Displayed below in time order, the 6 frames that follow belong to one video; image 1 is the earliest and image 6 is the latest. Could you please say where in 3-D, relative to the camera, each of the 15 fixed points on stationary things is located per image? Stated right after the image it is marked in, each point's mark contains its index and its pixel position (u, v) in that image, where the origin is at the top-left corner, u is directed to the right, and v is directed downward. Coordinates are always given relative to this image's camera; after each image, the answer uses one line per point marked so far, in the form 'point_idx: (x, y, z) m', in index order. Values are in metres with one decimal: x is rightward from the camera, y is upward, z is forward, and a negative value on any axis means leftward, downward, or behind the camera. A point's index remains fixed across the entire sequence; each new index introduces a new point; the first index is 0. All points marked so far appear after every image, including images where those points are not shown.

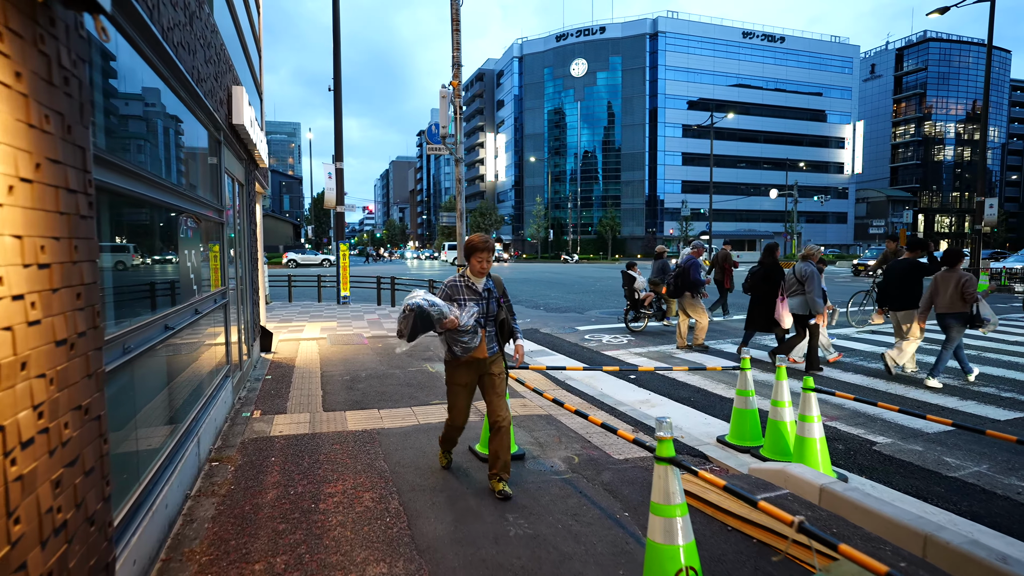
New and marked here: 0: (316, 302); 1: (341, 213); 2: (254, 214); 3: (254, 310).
0: (-5.0, -0.4, +14.7) m
1: (-4.4, +1.9, +14.7) m
2: (-3.2, +0.9, +7.2) m
3: (-3.2, -0.3, +7.2) m
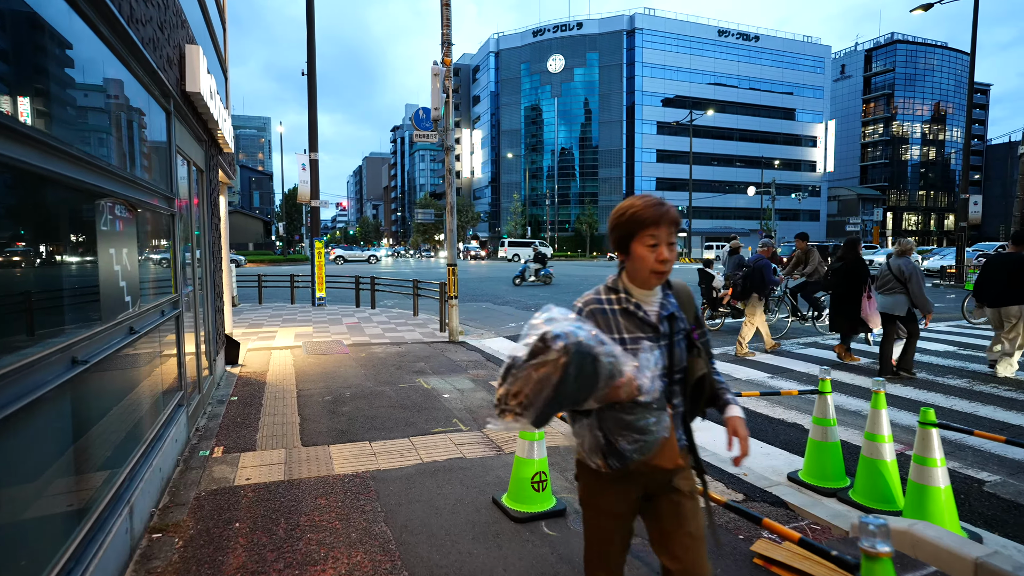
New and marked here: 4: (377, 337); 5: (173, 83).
0: (-5.2, -0.4, +13.6) m
1: (-4.6, +1.9, +13.6) m
2: (-3.2, +0.9, +6.1) m
3: (-3.1, -0.3, +6.1) m
4: (-2.2, -0.8, +9.2) m
5: (-2.4, +1.4, +4.0) m
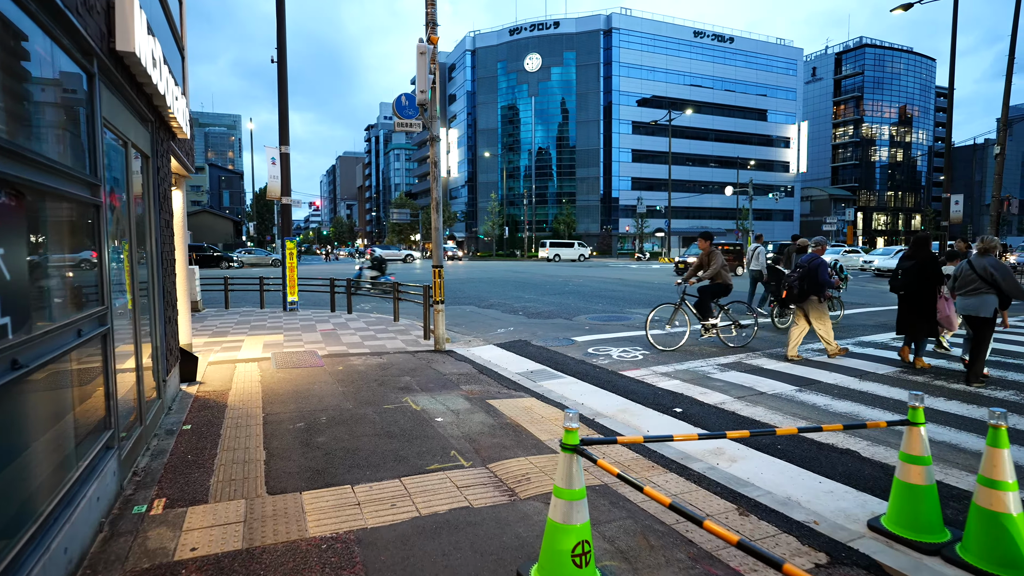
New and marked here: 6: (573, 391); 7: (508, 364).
0: (-5.6, -0.5, +12.7) m
1: (-5.0, +1.8, +12.6) m
2: (-3.2, +0.8, +5.3) m
3: (-3.1, -0.4, +5.3) m
4: (-2.3, -0.8, +8.4) m
5: (-2.3, +1.4, +3.1) m
6: (+0.7, -1.1, +6.0) m
7: (-0.1, -1.0, +7.3) m
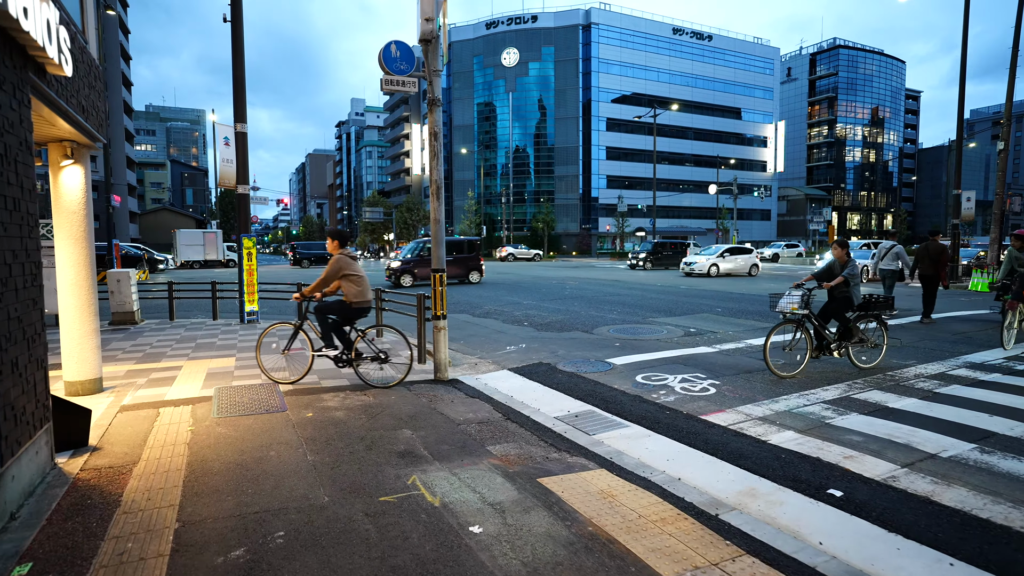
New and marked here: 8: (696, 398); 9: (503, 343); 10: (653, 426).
0: (-5.5, -0.6, +10.5) m
1: (-4.9, +1.7, +10.5) m
2: (-2.7, +0.7, +3.2) m
3: (-2.7, -0.5, +3.2) m
4: (-2.0, -1.0, +6.4) m
5: (-1.8, +1.3, +1.1) m
6: (+1.0, -1.2, +4.2) m
7: (+0.2, -1.1, +5.4) m
8: (+1.7, -1.0, +5.4) m
9: (-0.1, -0.8, +8.6) m
10: (+1.2, -1.1, +4.7) m
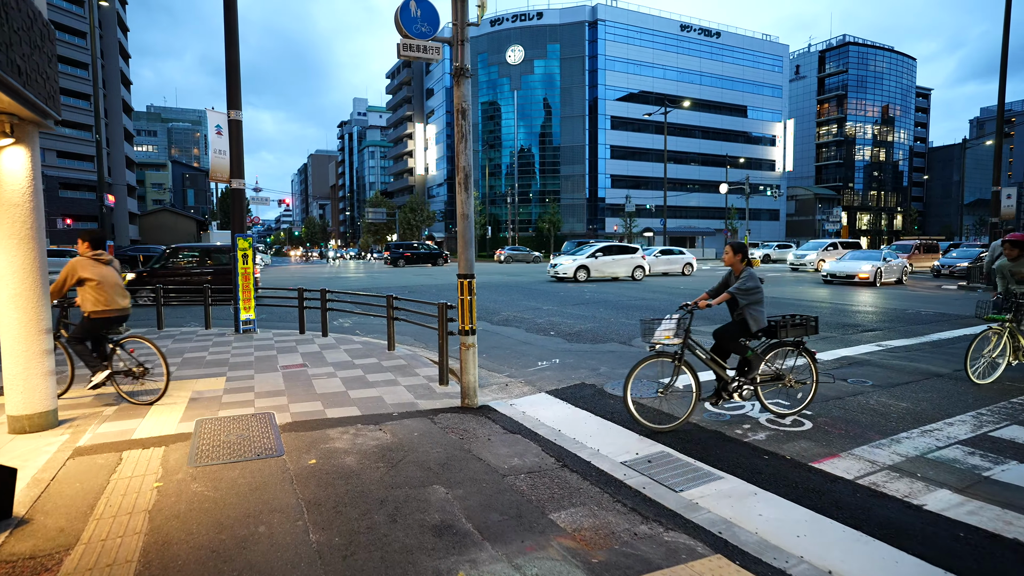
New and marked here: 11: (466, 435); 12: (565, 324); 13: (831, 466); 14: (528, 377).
0: (-5.1, -0.7, +9.5) m
1: (-4.5, +1.6, +9.5) m
2: (-2.4, +0.6, +2.2) m
3: (-2.3, -0.6, +2.2) m
4: (-1.6, -1.0, +5.3) m
5: (-1.4, +1.2, +0.1) m
6: (+1.4, -1.3, +3.1) m
7: (+0.6, -1.2, +4.4) m
8: (+2.1, -1.1, +4.3) m
9: (+0.3, -0.9, +7.5) m
10: (+1.5, -1.2, +3.7) m
11: (-0.4, -1.2, +4.5) m
12: (+0.9, -0.6, +10.3) m
13: (+2.1, -1.2, +3.7) m
14: (+0.2, -1.0, +6.4) m
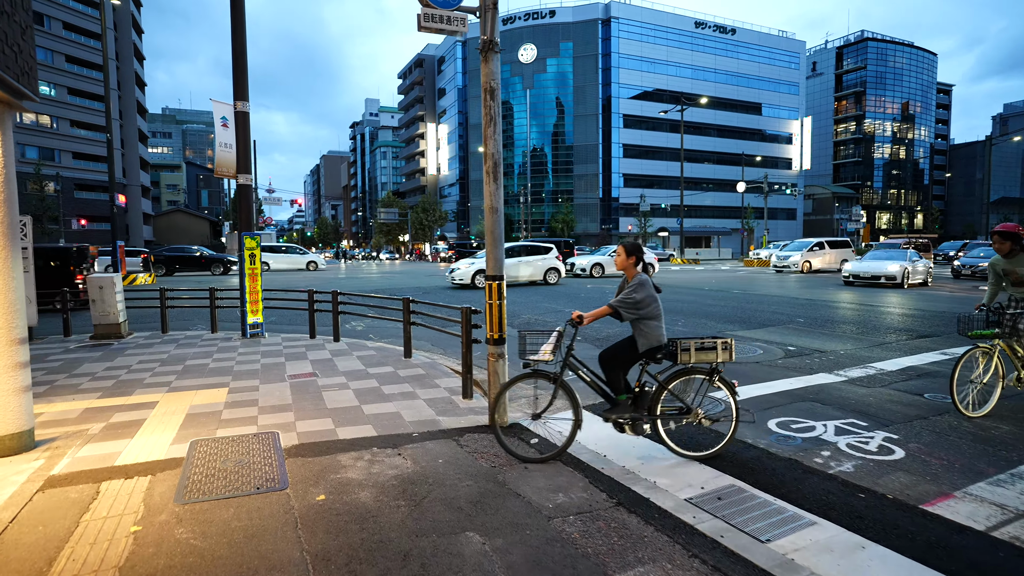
0: (-4.7, -0.7, +8.9) m
1: (-4.1, +1.6, +8.9) m
2: (-2.1, +0.6, +1.6) m
3: (-2.1, -0.6, +1.6) m
4: (-1.3, -1.1, +4.7) m
5: (-1.2, +1.2, -0.5) m
6: (+1.7, -1.3, +2.4) m
7: (+0.9, -1.2, +3.7) m
8: (+2.4, -1.1, +3.7) m
9: (+0.6, -0.9, +6.9) m
10: (+1.8, -1.2, +3.0) m
11: (-0.1, -1.2, +3.9) m
12: (+1.3, -0.7, +9.6) m
13: (+2.3, -1.2, +3.1) m
14: (+0.5, -1.0, +5.7) m
